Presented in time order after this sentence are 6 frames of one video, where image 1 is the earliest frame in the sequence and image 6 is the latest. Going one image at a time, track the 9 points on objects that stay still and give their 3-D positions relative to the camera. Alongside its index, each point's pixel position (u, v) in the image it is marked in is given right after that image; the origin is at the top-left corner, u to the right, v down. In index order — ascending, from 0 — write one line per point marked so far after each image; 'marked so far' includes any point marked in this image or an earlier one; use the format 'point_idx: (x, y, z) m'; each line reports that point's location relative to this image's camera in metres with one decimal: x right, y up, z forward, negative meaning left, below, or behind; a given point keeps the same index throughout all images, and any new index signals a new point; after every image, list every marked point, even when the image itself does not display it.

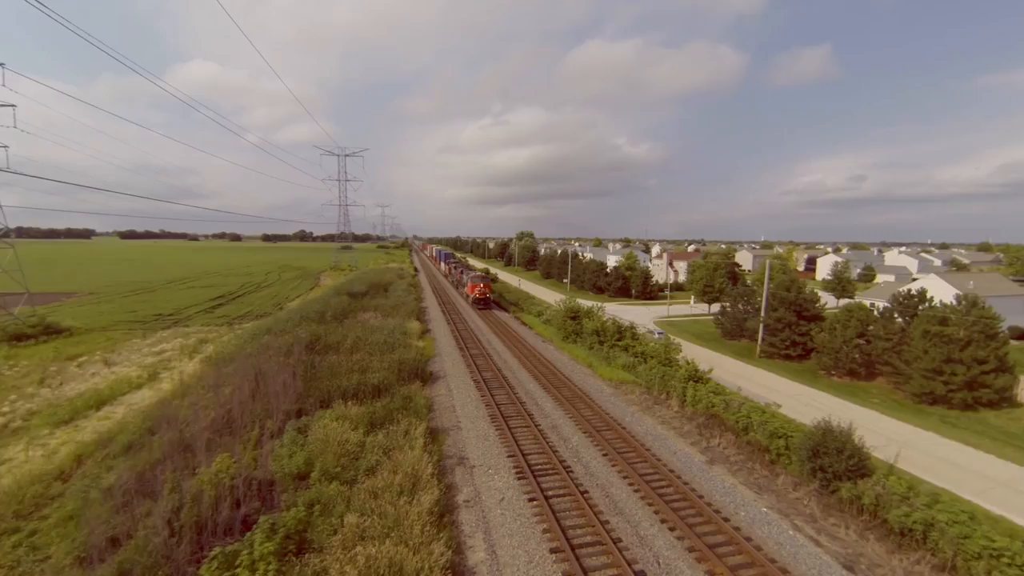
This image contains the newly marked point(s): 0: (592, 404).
0: (+2.8, -4.1, +17.1) m
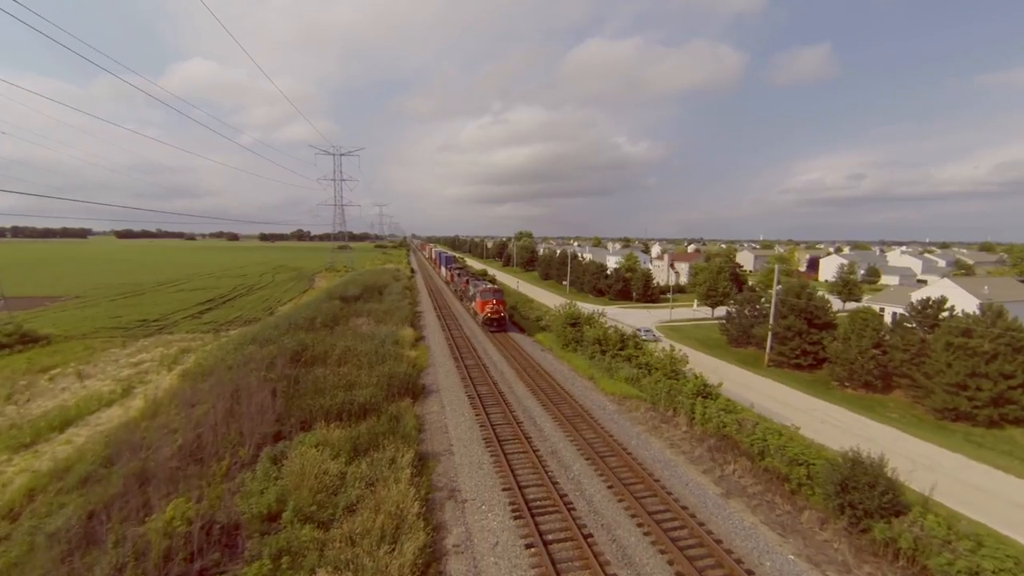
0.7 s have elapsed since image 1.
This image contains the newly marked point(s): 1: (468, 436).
0: (+2.7, -4.5, +15.9) m
1: (-1.4, -4.7, +15.2) m
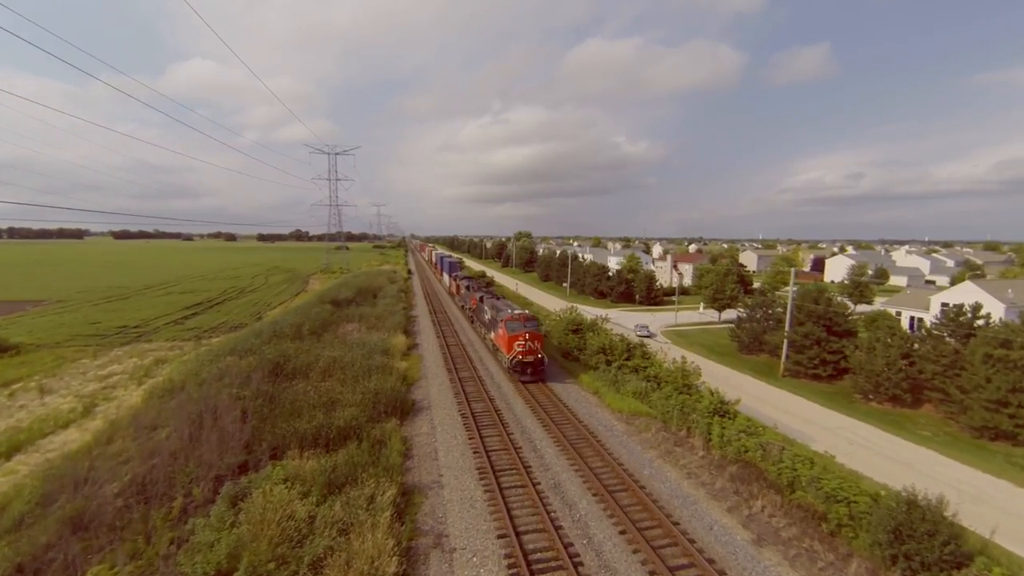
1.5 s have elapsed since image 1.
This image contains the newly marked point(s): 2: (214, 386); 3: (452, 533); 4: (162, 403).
0: (+2.6, -4.8, +14.2) m
1: (-1.5, -4.9, +13.5) m
2: (-11.1, -3.7, +18.0) m
3: (-1.3, -5.4, +10.5) m
4: (-12.4, -4.1, +17.0) m
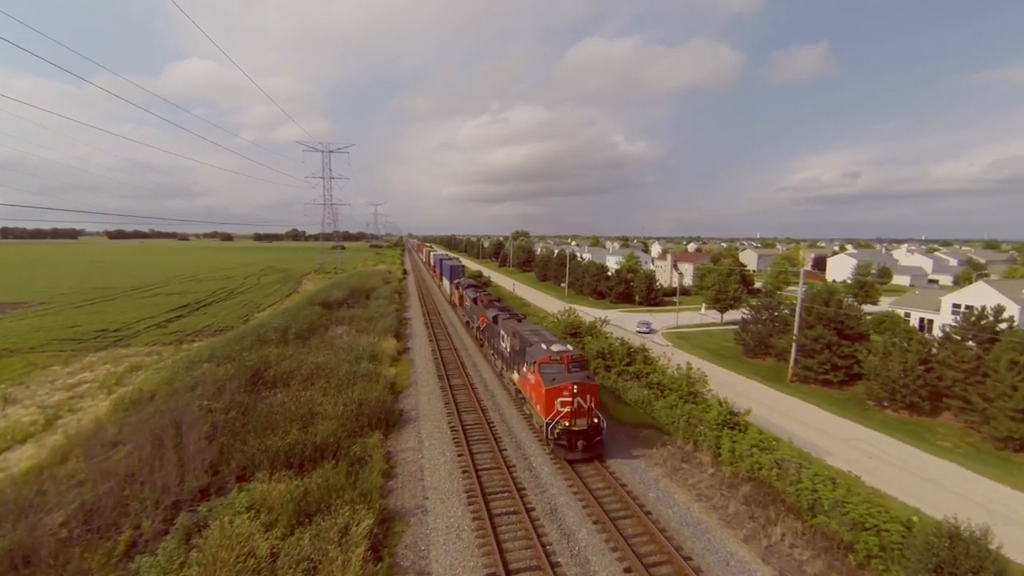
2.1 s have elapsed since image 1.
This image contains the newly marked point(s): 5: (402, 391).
0: (+2.4, -4.9, +13.0) m
1: (-1.7, -5.0, +12.3) m
2: (-11.4, -3.8, +16.7) m
3: (-1.5, -5.5, +9.3) m
4: (-12.6, -4.2, +15.7) m
5: (-4.5, -4.2, +19.6) m
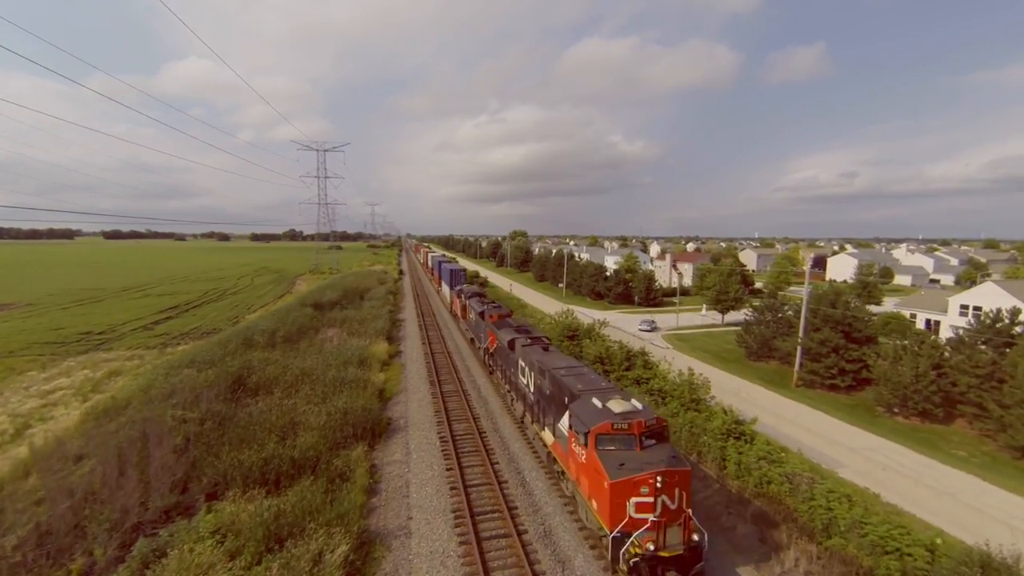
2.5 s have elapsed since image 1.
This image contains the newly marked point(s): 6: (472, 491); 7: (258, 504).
0: (+2.2, -4.9, +12.2) m
1: (-1.9, -5.1, +11.4) m
2: (-11.6, -3.8, +15.8) m
3: (-1.7, -5.5, +8.4) m
4: (-12.8, -4.3, +14.8) m
5: (-4.7, -4.3, +18.7) m
6: (-1.0, -5.0, +11.9) m
7: (-5.6, -4.7, +10.5) m
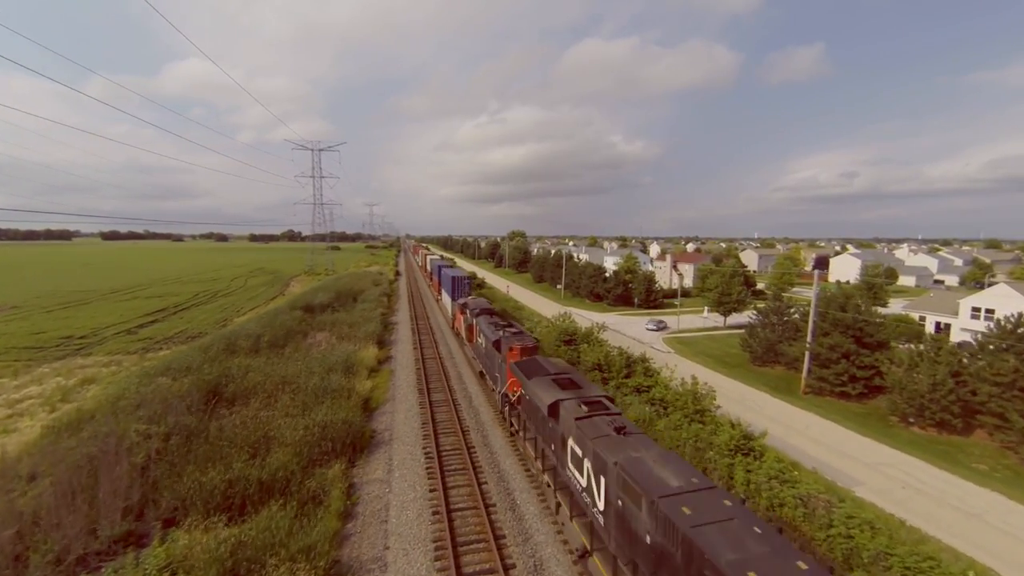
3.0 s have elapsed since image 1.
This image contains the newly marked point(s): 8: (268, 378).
0: (+2.0, -5.1, +11.1) m
1: (-2.1, -5.2, +10.4) m
2: (-11.8, -4.0, +14.8) m
3: (-1.9, -5.6, +7.4) m
4: (-13.1, -4.4, +13.8) m
5: (-5.0, -4.4, +17.6) m
6: (-1.2, -5.1, +10.8) m
7: (-5.8, -4.8, +9.4) m
8: (-9.6, -3.6, +19.1) m
